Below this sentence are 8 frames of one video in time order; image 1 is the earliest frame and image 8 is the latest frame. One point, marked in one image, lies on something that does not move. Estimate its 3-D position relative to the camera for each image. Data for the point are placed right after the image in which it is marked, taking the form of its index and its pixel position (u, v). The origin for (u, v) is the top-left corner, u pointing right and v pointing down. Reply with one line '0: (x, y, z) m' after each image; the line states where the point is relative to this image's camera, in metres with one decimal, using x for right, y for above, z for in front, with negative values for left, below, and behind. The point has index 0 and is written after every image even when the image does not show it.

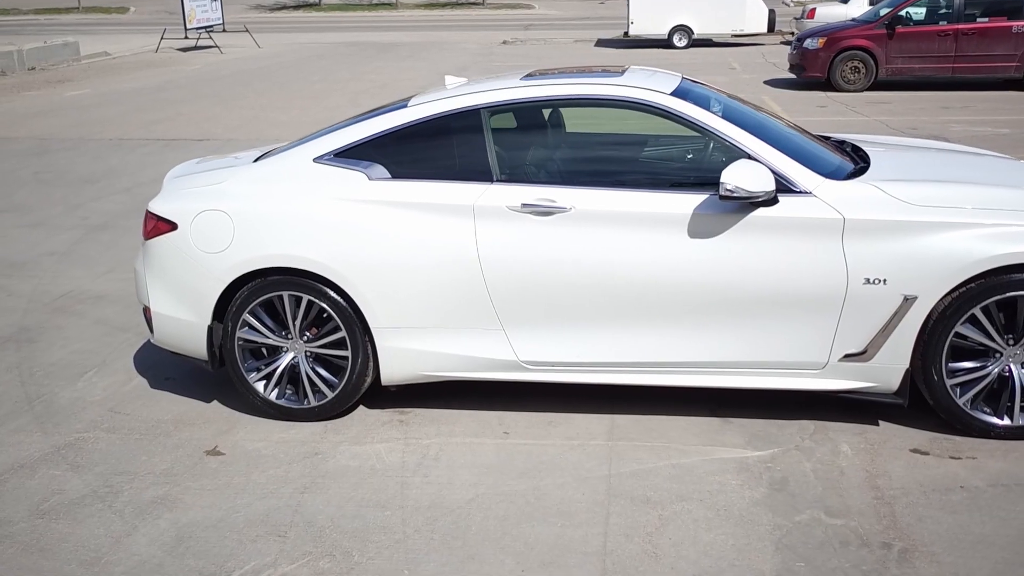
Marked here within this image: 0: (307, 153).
0: (-1.0, +0.6, +4.8) m
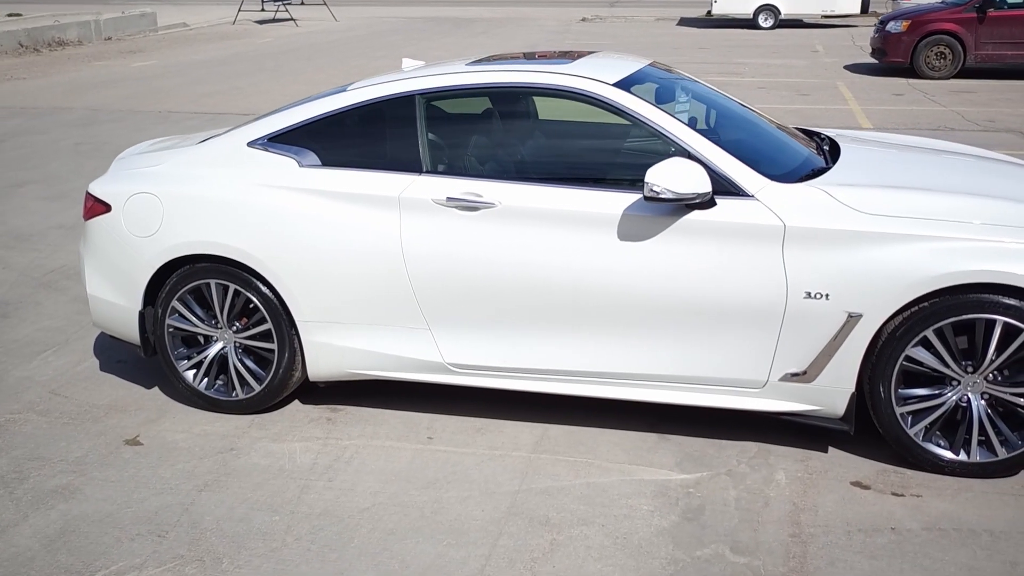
0: (-1.2, +0.7, +4.6) m
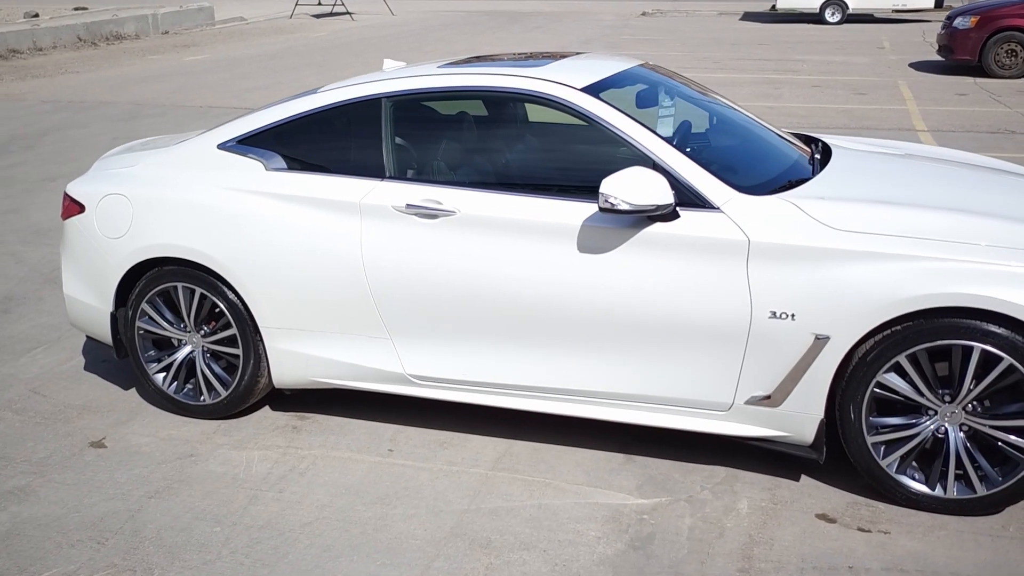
0: (-1.3, +0.7, +4.6) m
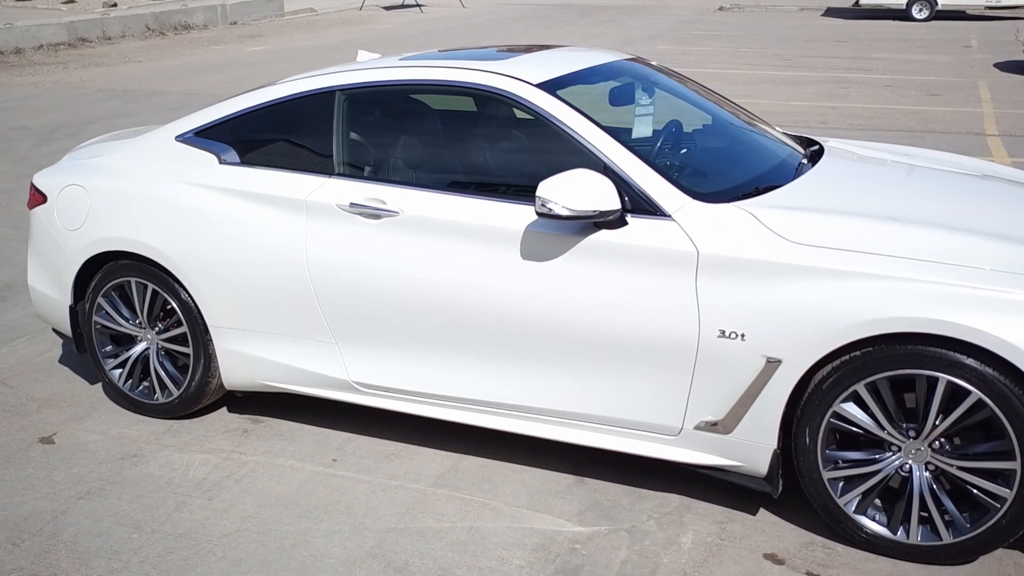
0: (-1.5, +0.7, +4.4) m
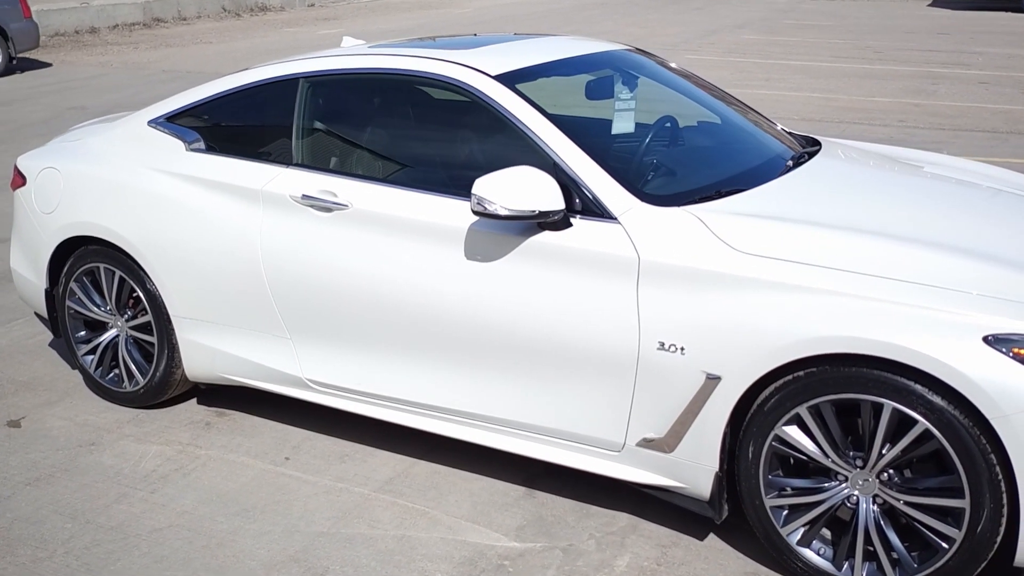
0: (-1.6, +0.7, +4.4) m
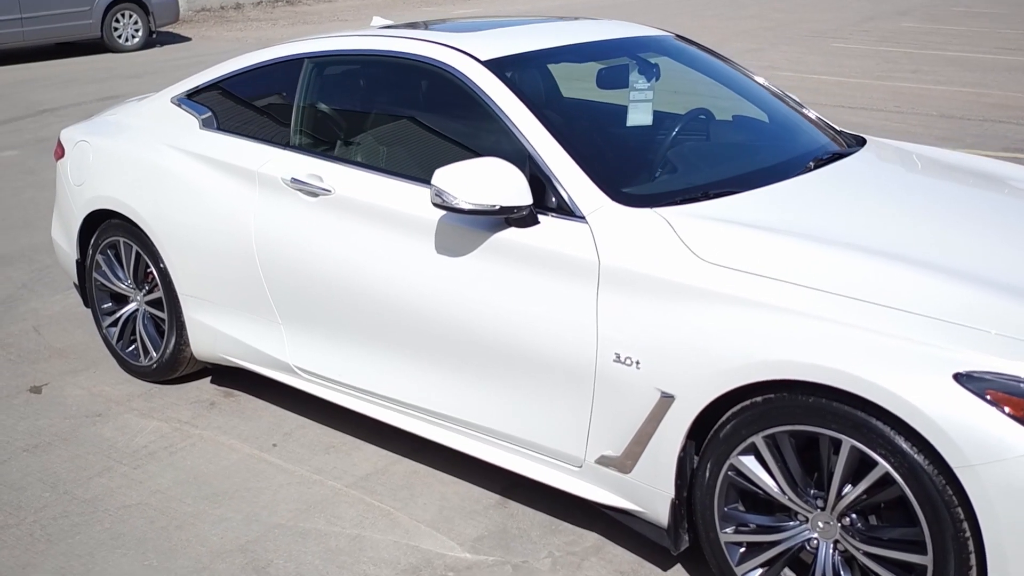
0: (-1.5, +0.9, +4.4) m
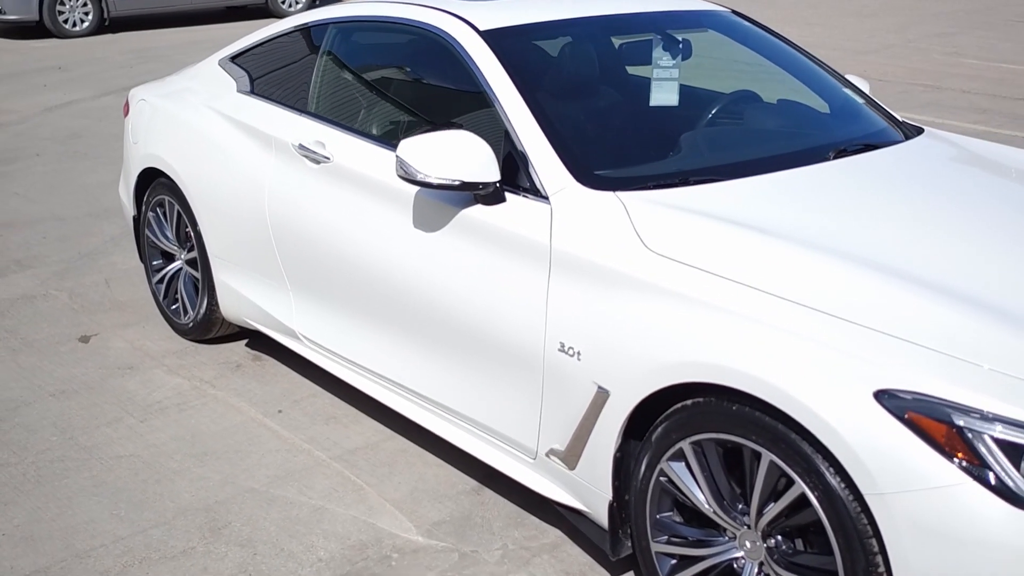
0: (-1.3, +1.0, +4.5) m
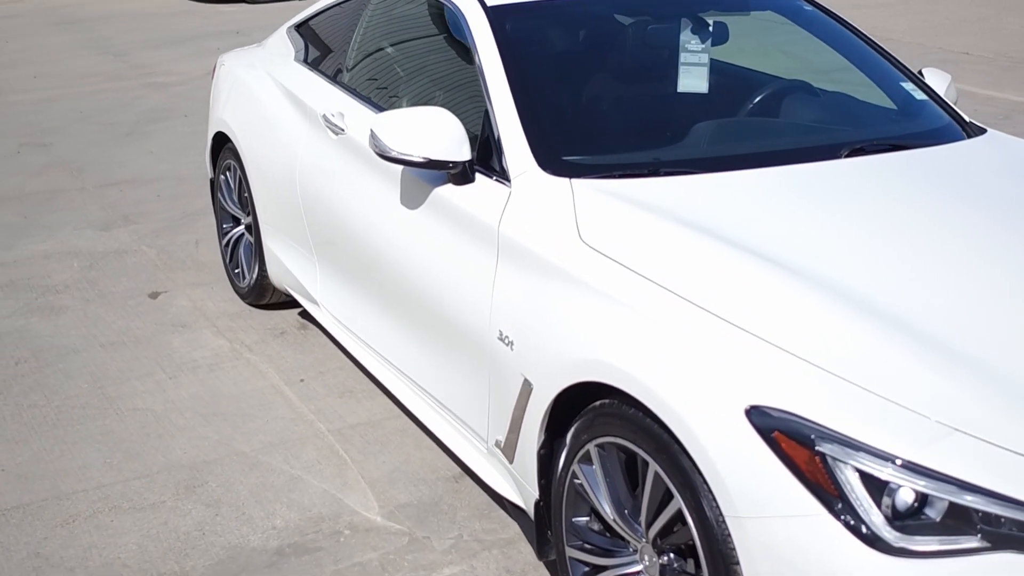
0: (-1.0, +1.2, +4.6) m
